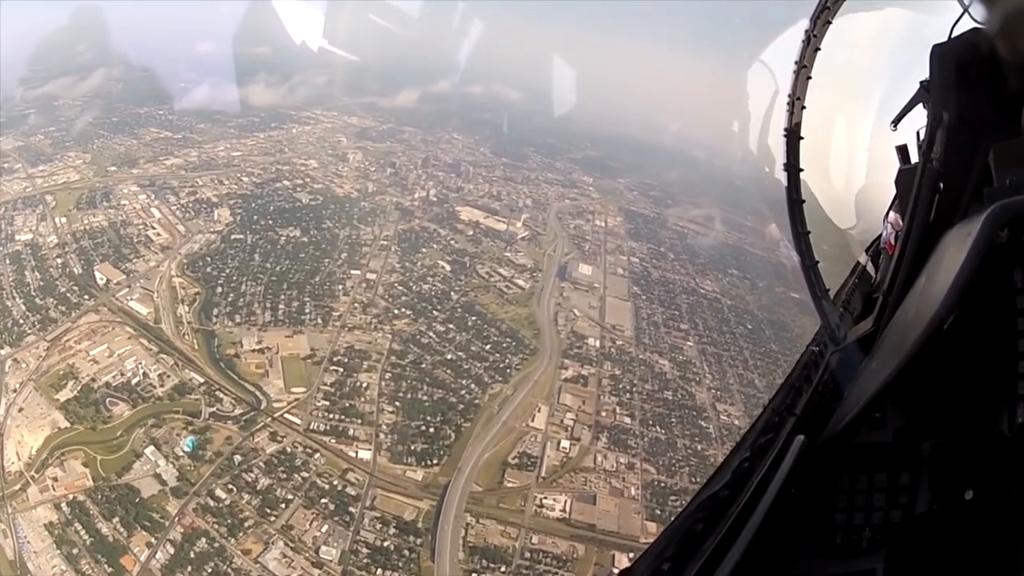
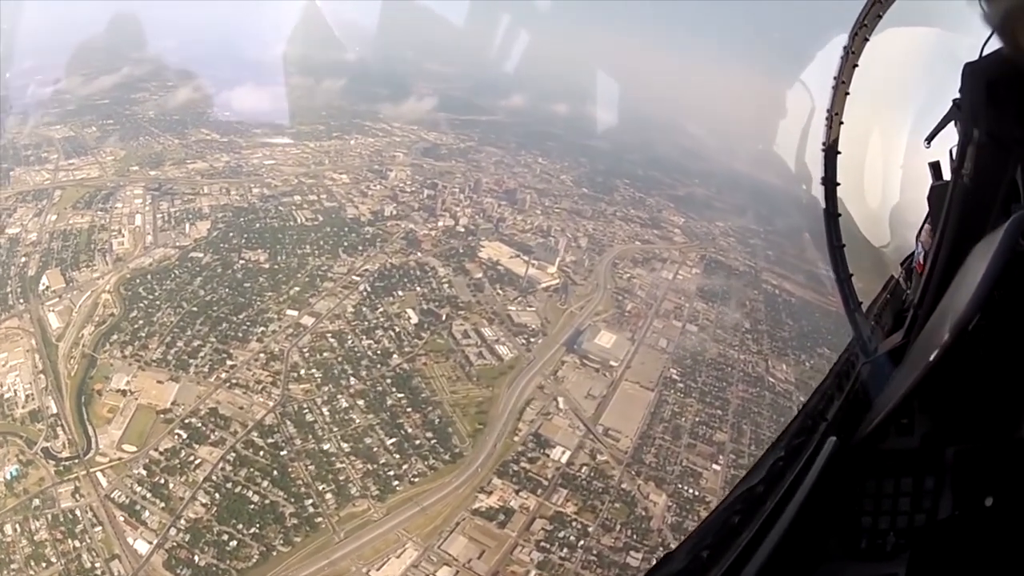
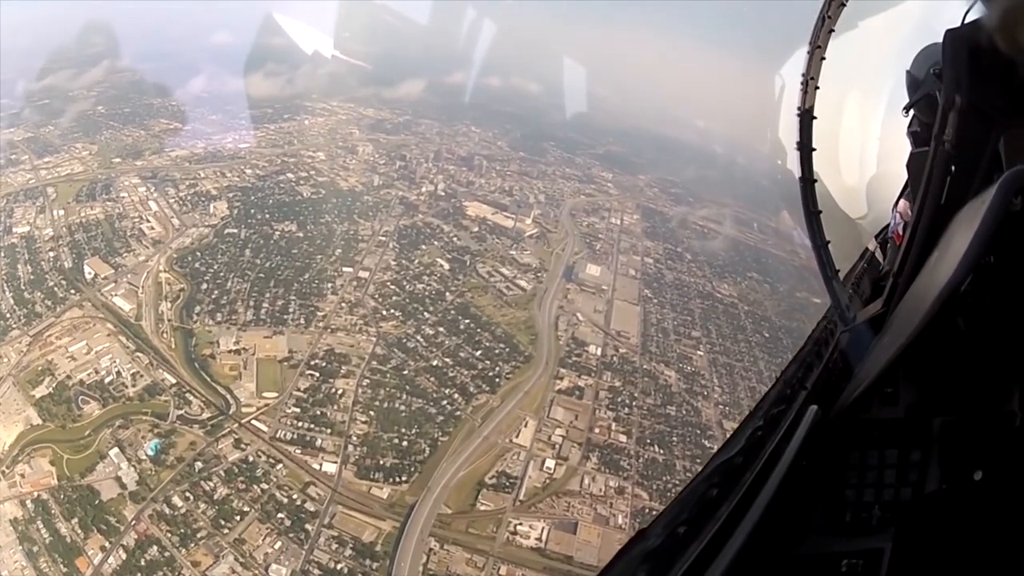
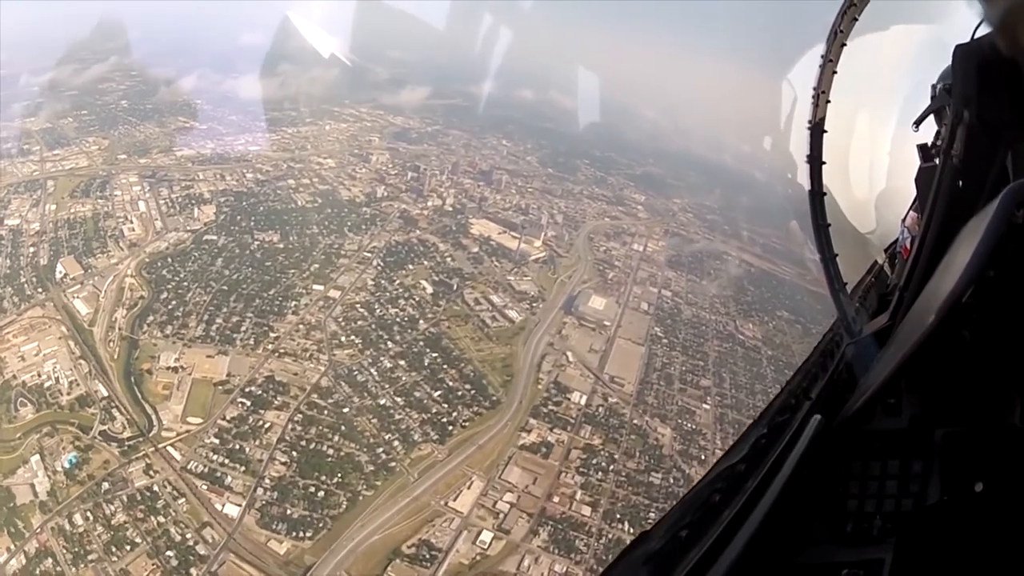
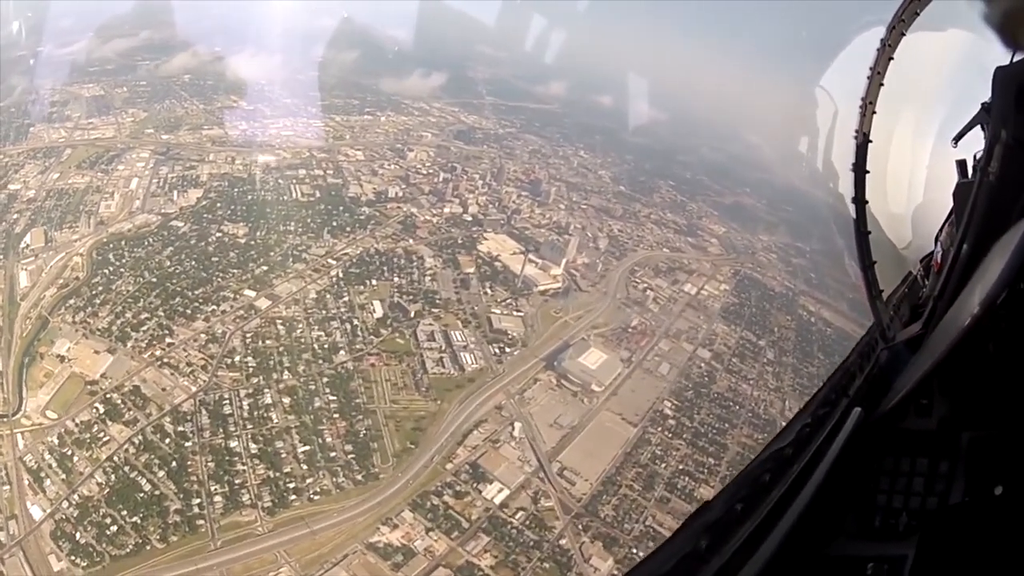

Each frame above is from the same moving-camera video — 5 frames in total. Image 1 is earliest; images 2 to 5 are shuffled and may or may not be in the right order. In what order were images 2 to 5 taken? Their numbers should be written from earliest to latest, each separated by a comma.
3, 4, 2, 5
